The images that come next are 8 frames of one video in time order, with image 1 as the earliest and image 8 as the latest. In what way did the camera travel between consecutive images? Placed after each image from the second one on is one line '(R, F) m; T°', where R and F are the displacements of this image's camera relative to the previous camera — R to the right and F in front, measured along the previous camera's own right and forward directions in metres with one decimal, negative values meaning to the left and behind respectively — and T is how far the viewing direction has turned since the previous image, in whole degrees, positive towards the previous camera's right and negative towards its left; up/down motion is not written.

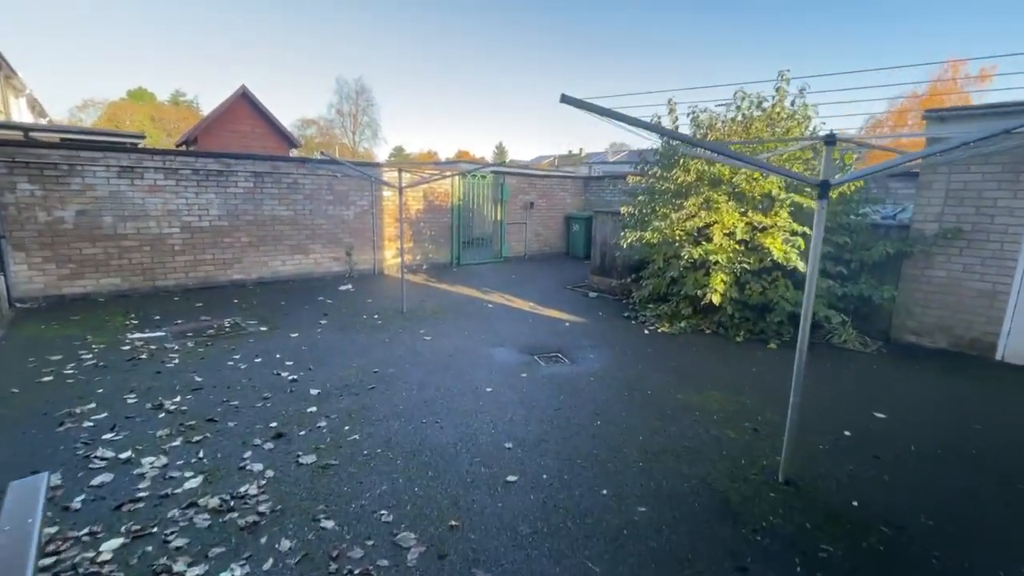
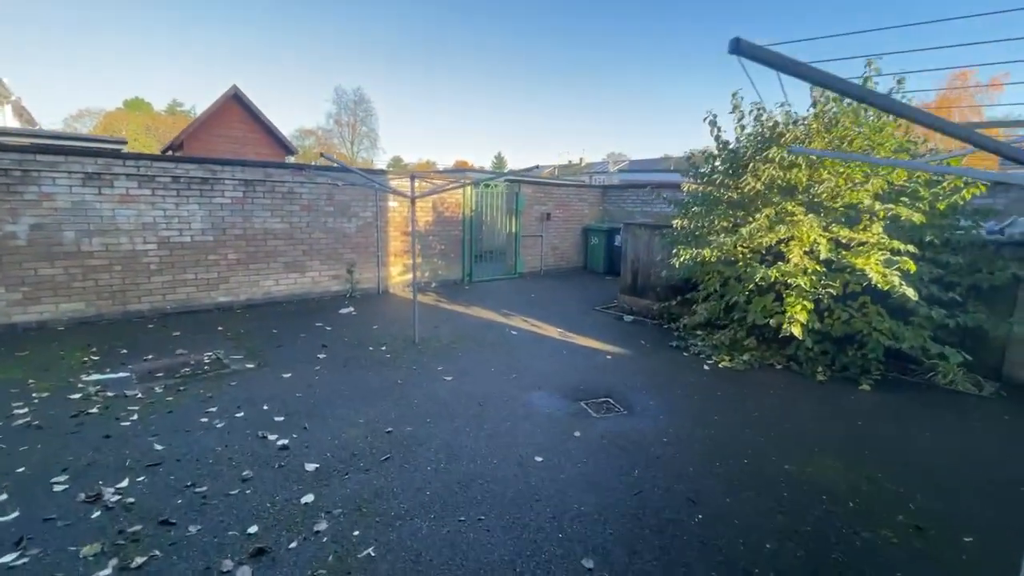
(-0.4, +0.9) m; 0°
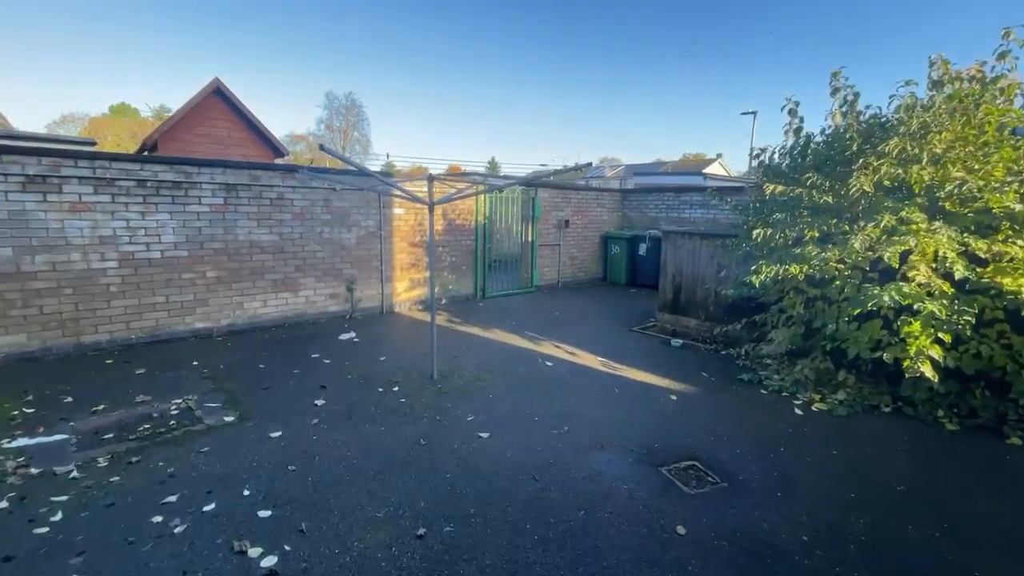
(-0.5, +1.0) m; +1°
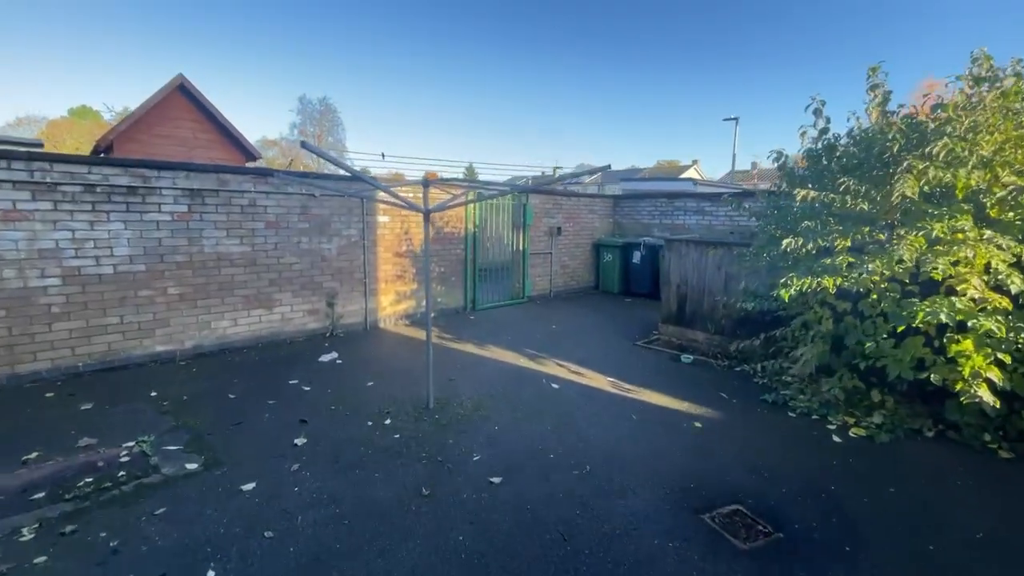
(-0.2, +0.5) m; +3°
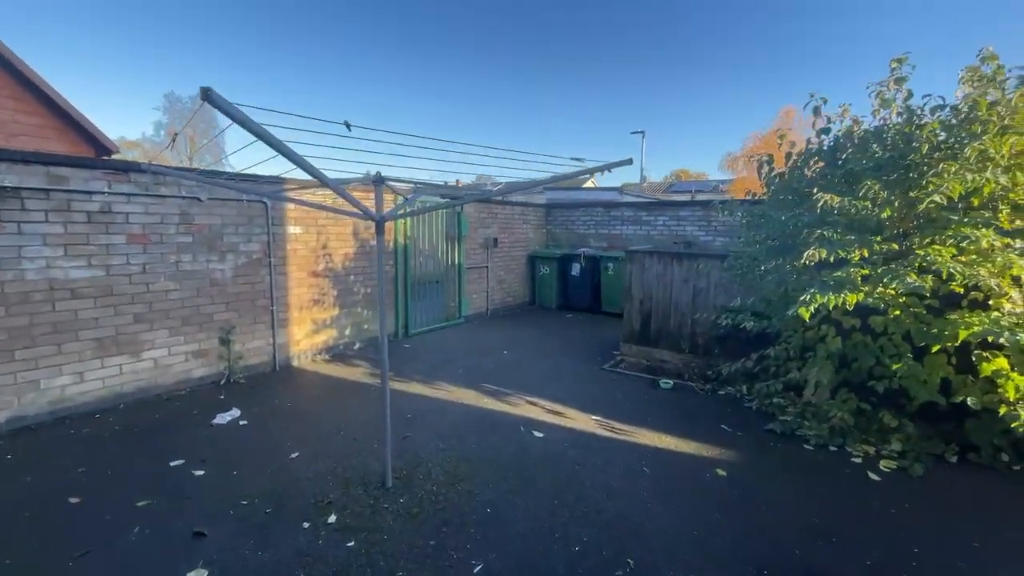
(-0.5, +1.0) m; +12°
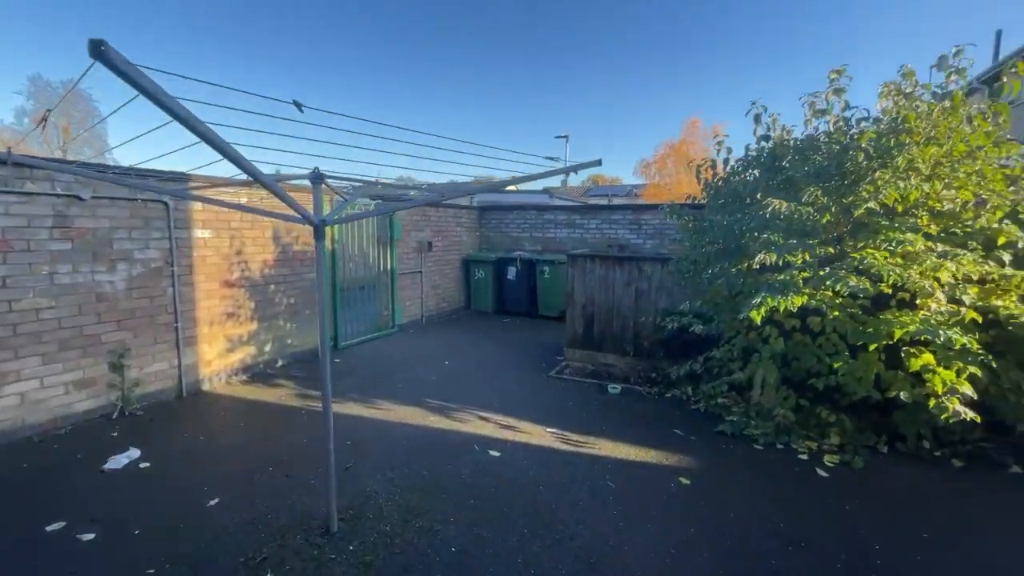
(-0.2, +0.3) m; +9°
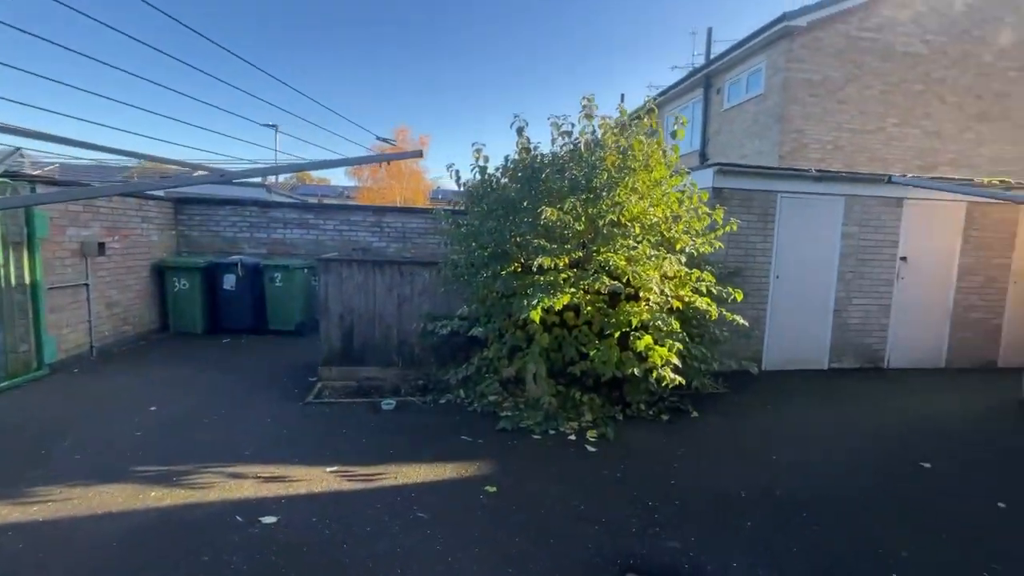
(-0.4, +0.5) m; +33°
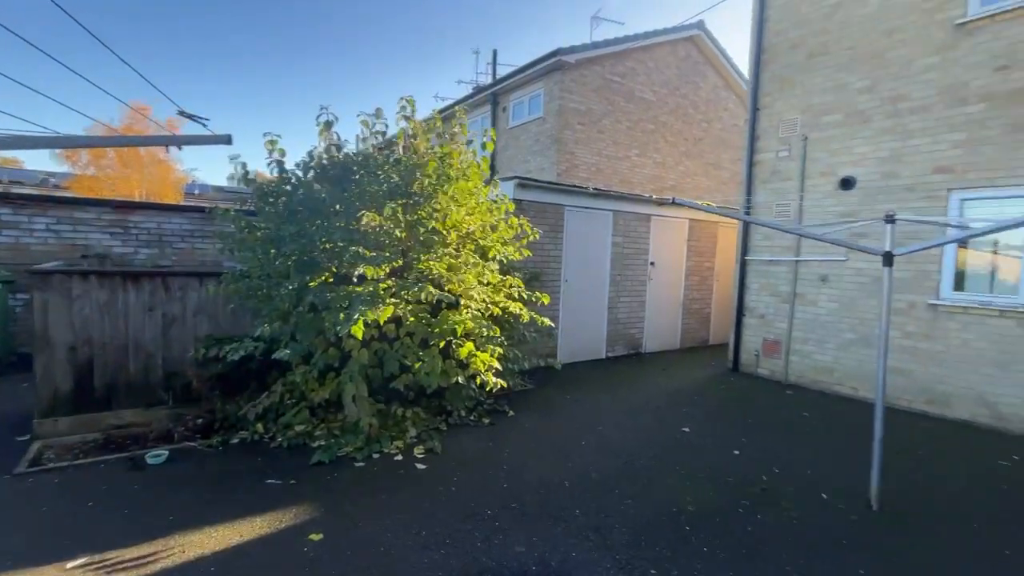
(-0.2, +0.2) m; +25°
